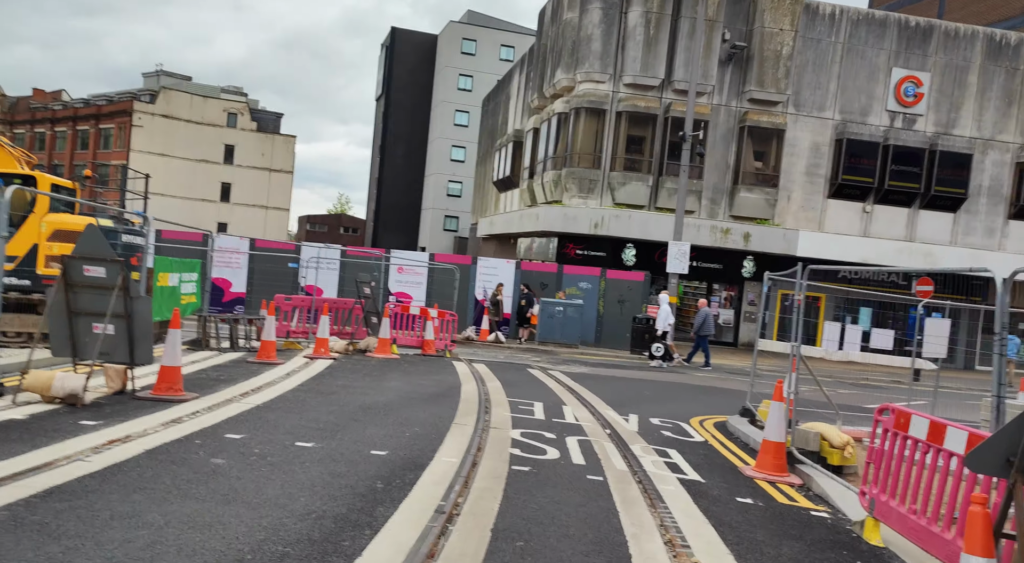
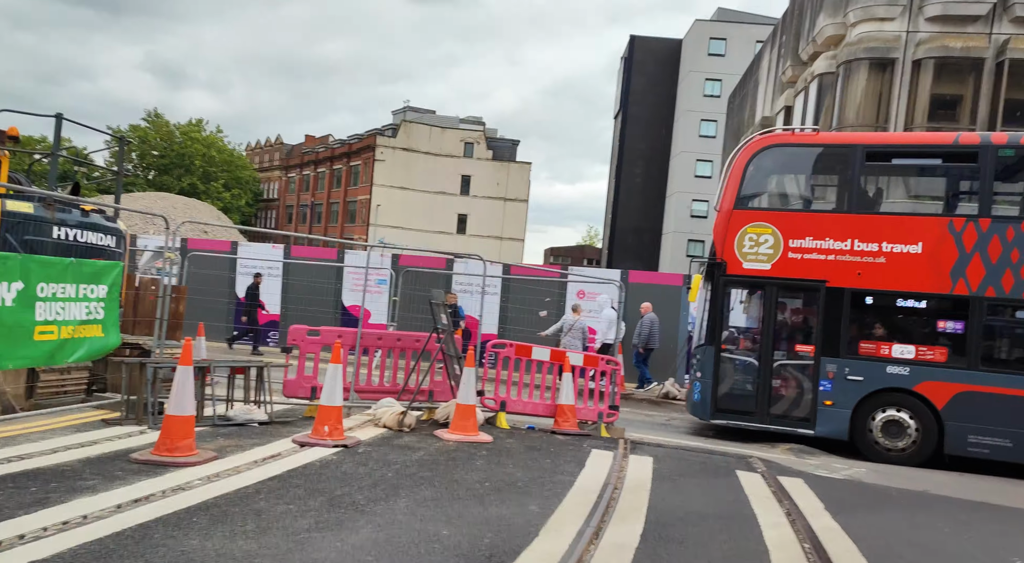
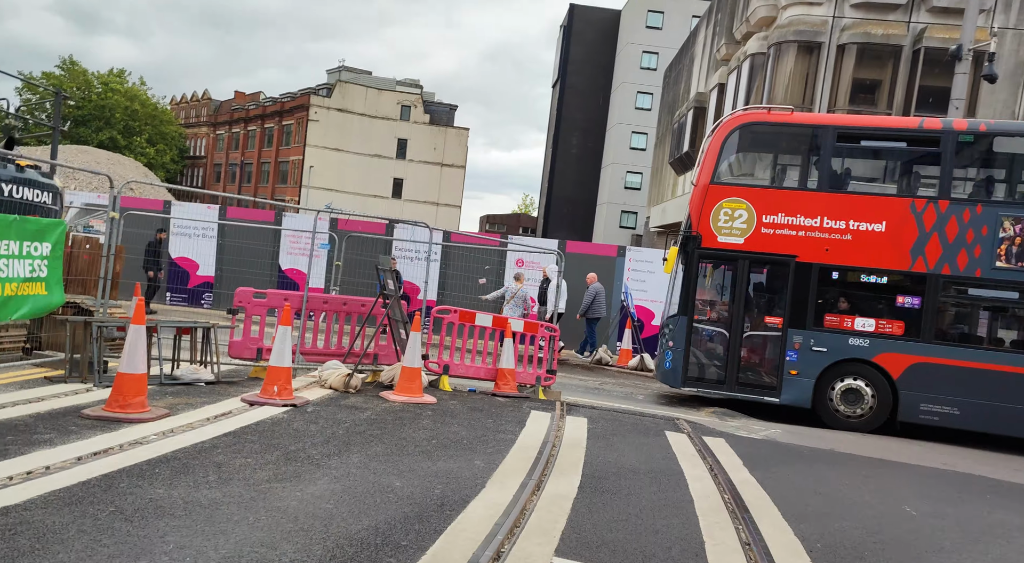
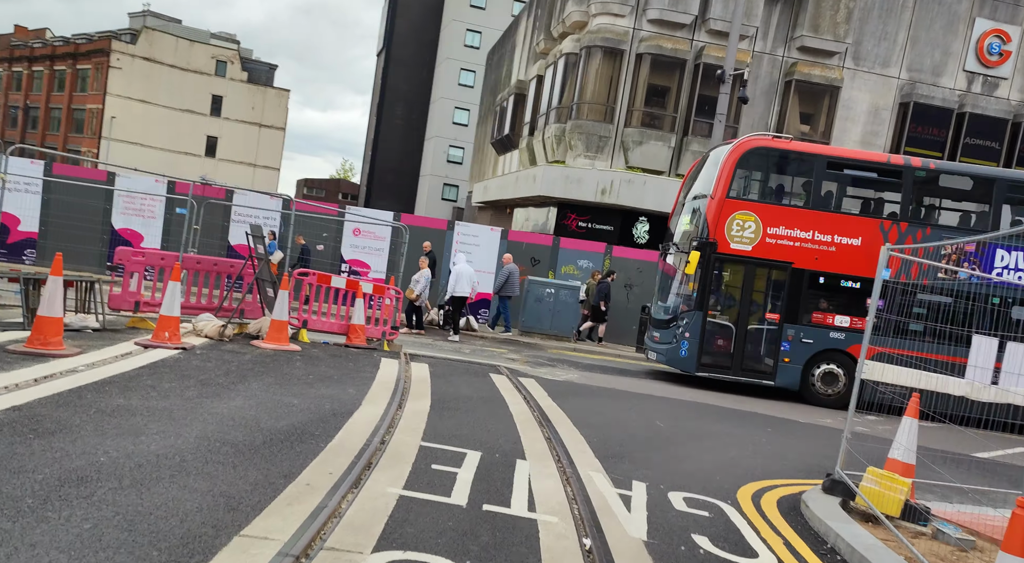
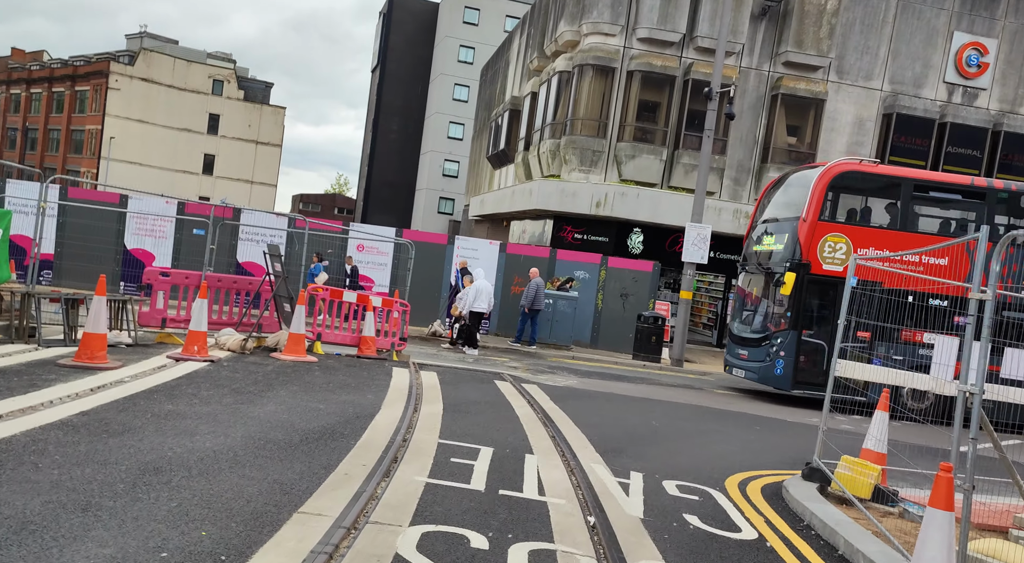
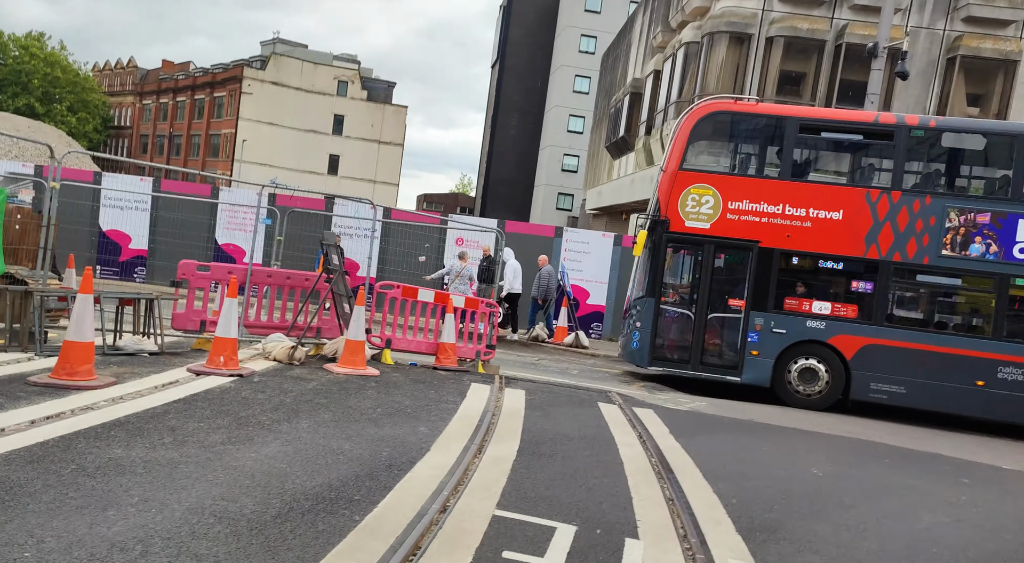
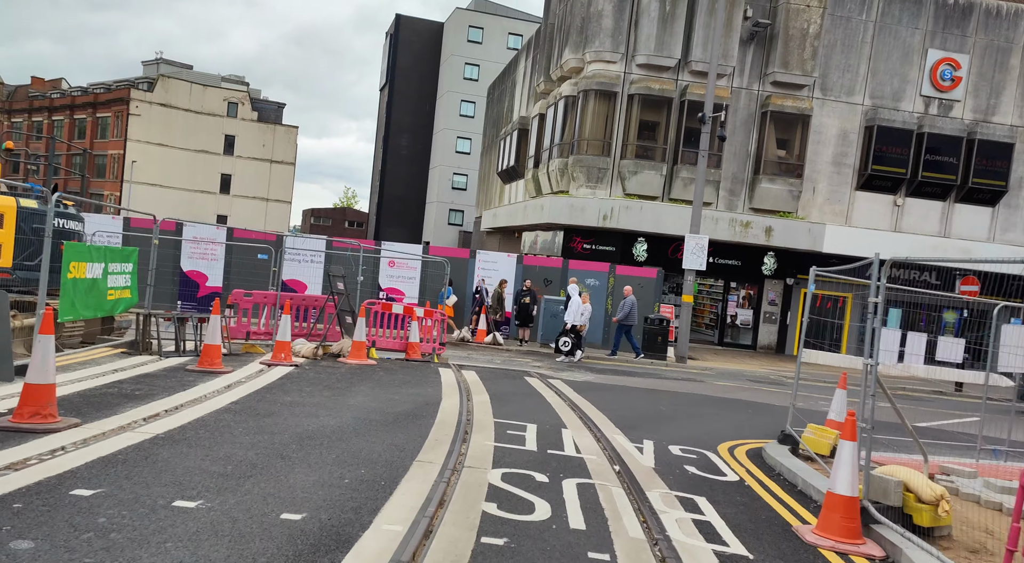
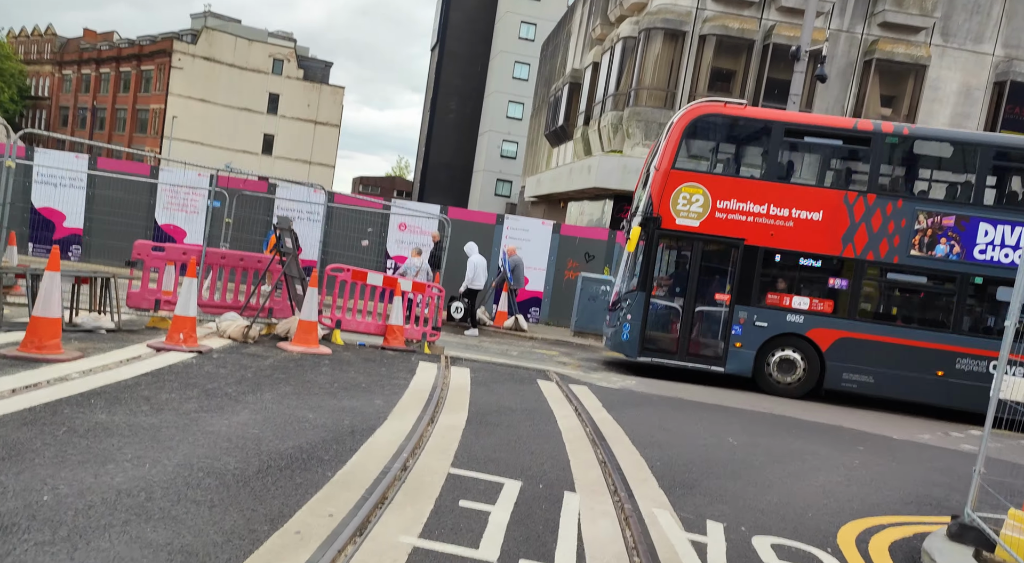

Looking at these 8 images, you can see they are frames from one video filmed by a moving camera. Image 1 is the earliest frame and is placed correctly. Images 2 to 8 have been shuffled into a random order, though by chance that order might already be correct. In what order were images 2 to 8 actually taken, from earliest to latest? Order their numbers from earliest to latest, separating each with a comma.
7, 5, 4, 8, 6, 3, 2
